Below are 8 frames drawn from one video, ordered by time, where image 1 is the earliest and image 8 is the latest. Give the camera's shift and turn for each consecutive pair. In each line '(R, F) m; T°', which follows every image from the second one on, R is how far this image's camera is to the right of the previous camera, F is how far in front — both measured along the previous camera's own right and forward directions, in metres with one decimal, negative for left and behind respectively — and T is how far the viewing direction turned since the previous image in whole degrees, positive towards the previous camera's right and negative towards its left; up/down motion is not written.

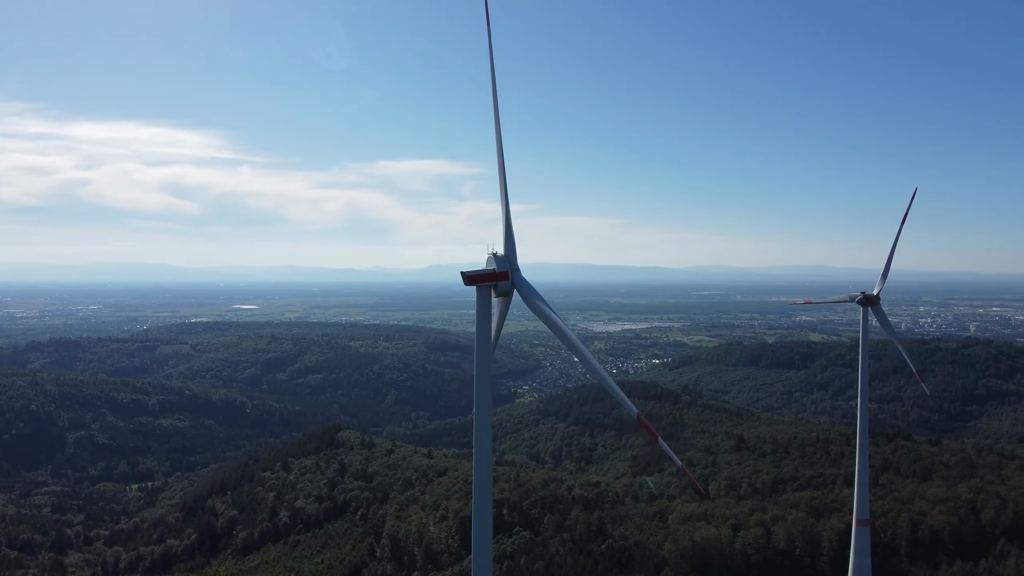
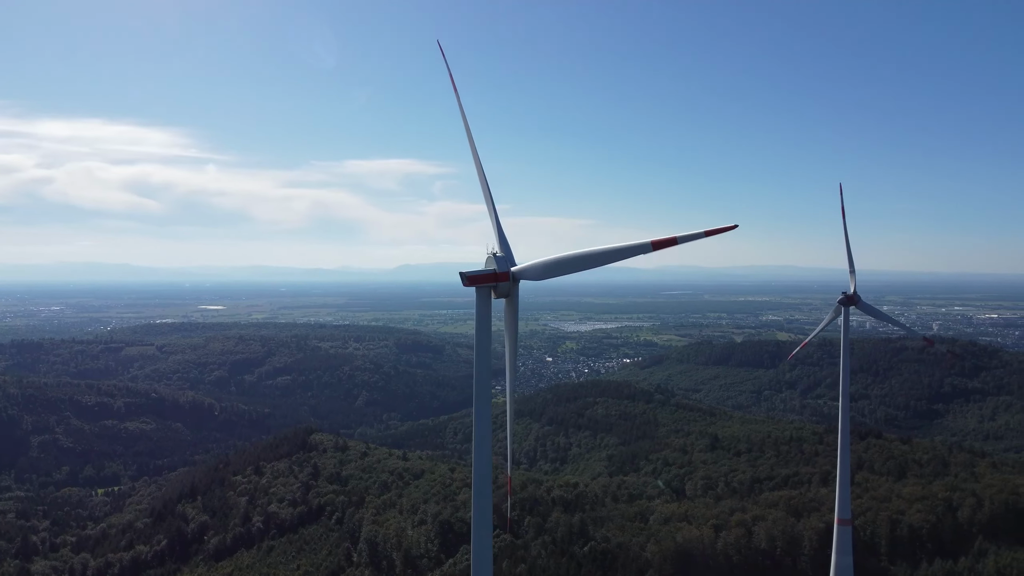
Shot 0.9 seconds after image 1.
(-0.3, +0.3) m; +2°
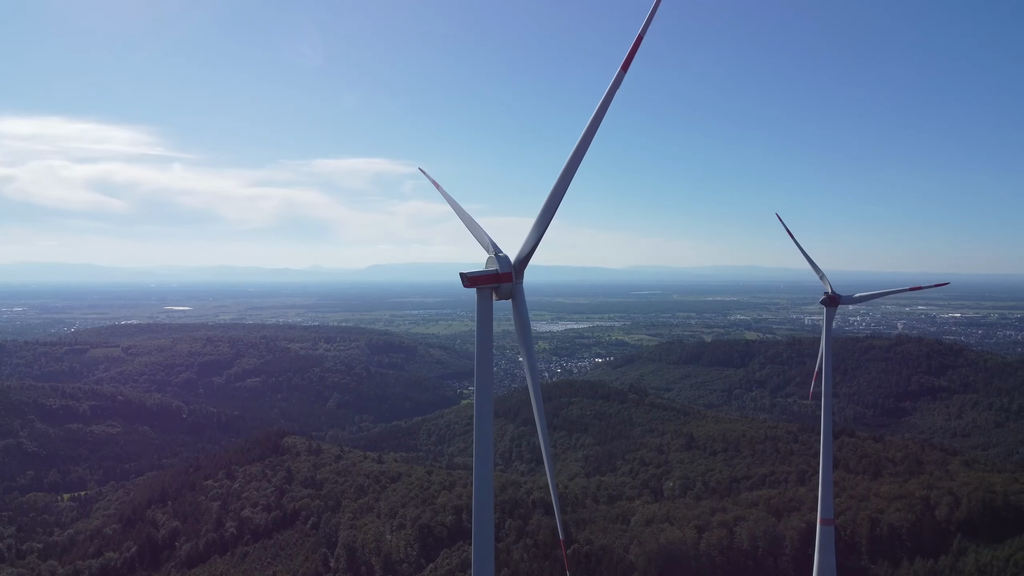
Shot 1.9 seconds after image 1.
(-0.3, +0.3) m; +2°
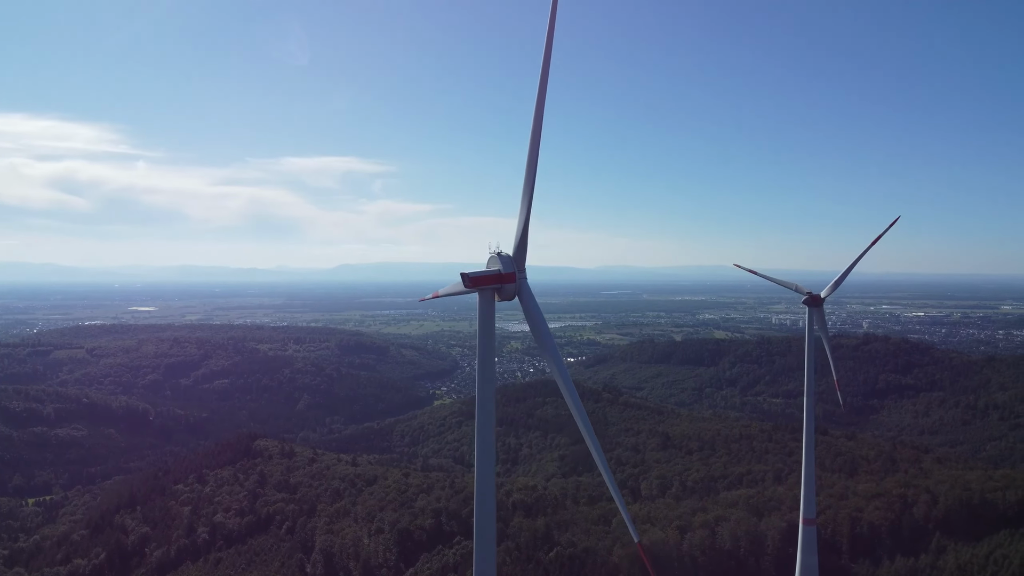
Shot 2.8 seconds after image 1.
(-0.3, +0.3) m; +2°
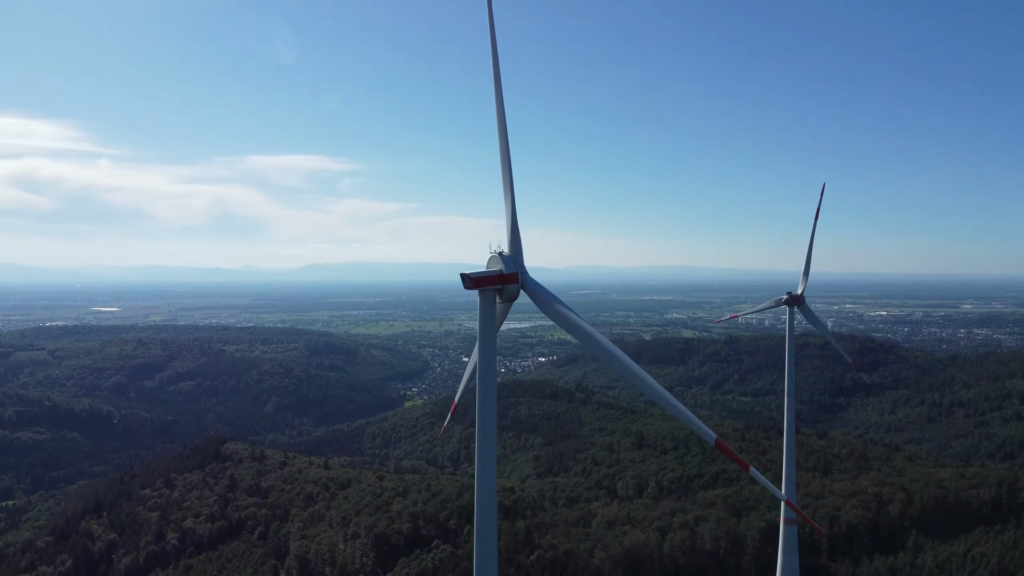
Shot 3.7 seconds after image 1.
(-0.3, +0.3) m; +2°
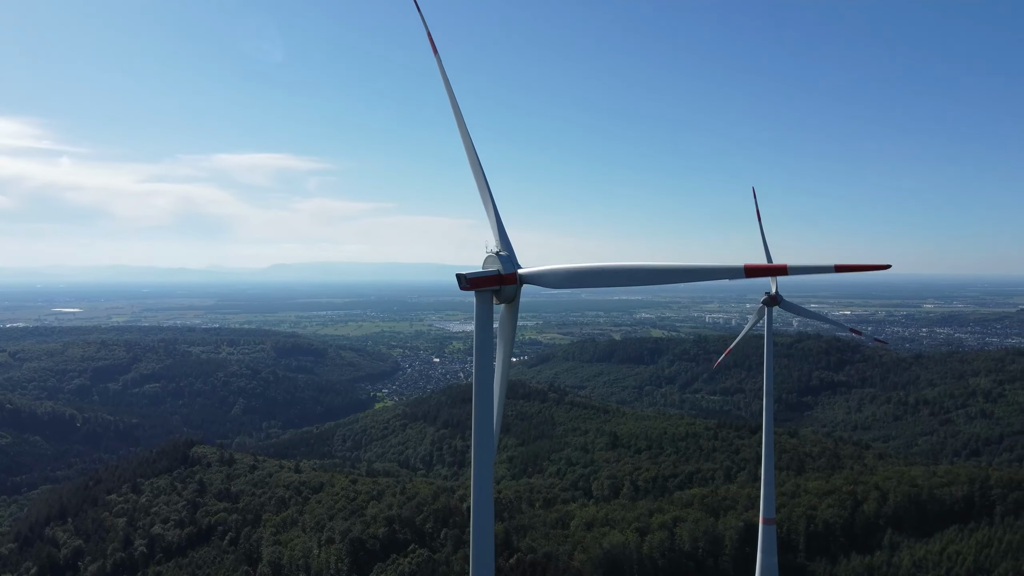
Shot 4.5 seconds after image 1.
(-0.2, +0.2) m; +2°
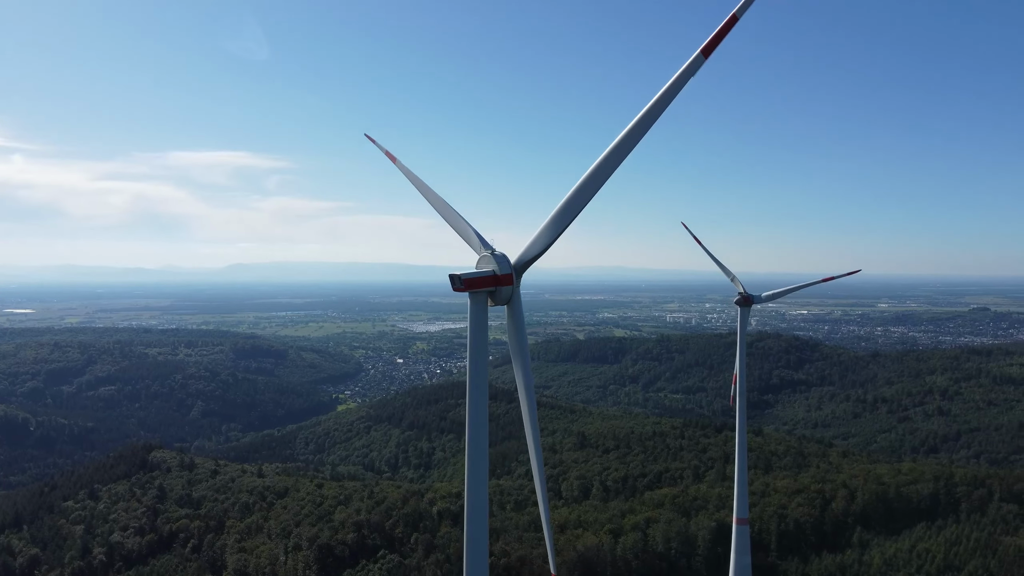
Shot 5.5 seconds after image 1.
(-0.3, +0.3) m; +3°
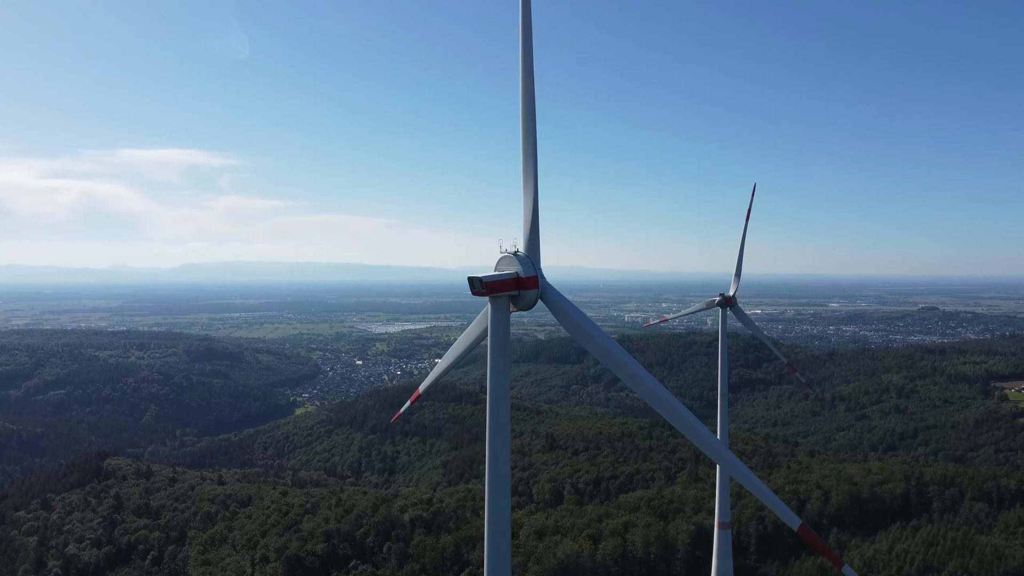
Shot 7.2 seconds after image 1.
(-0.5, +0.5) m; +3°
